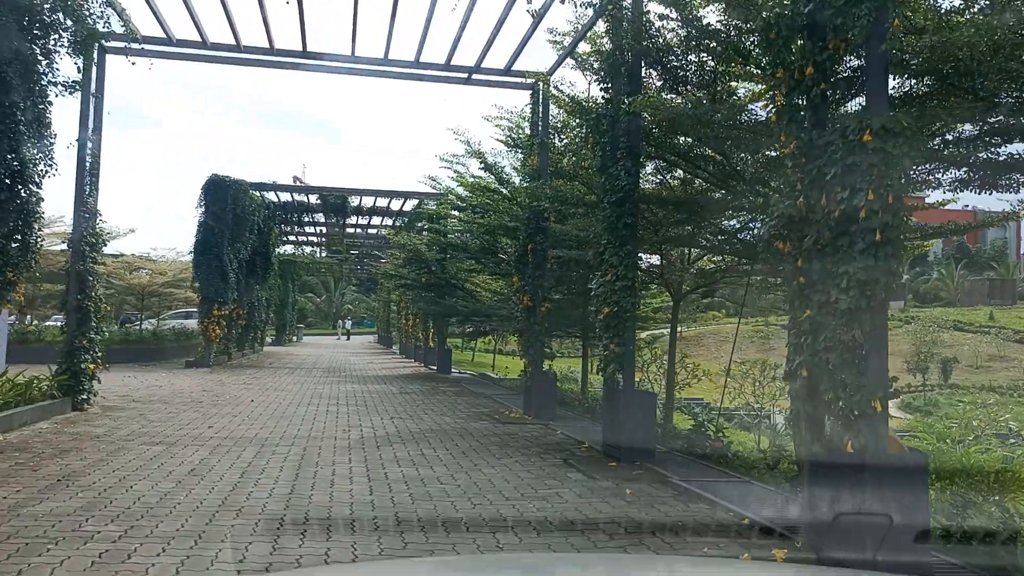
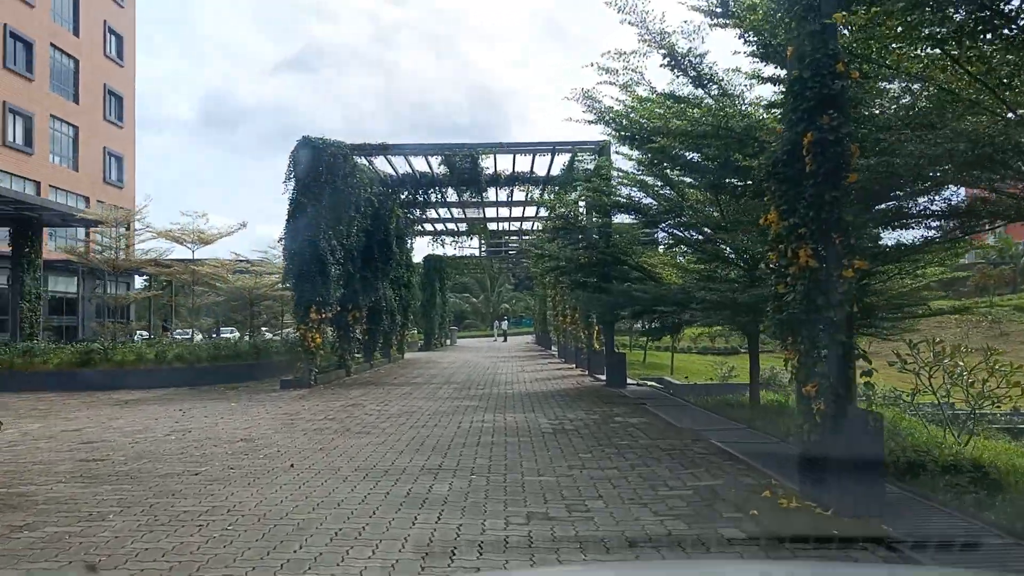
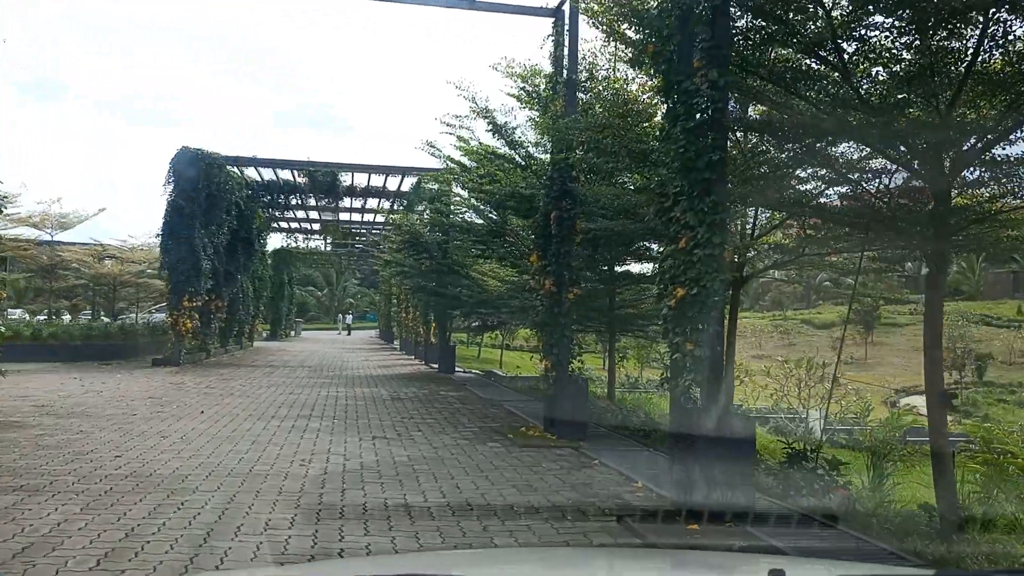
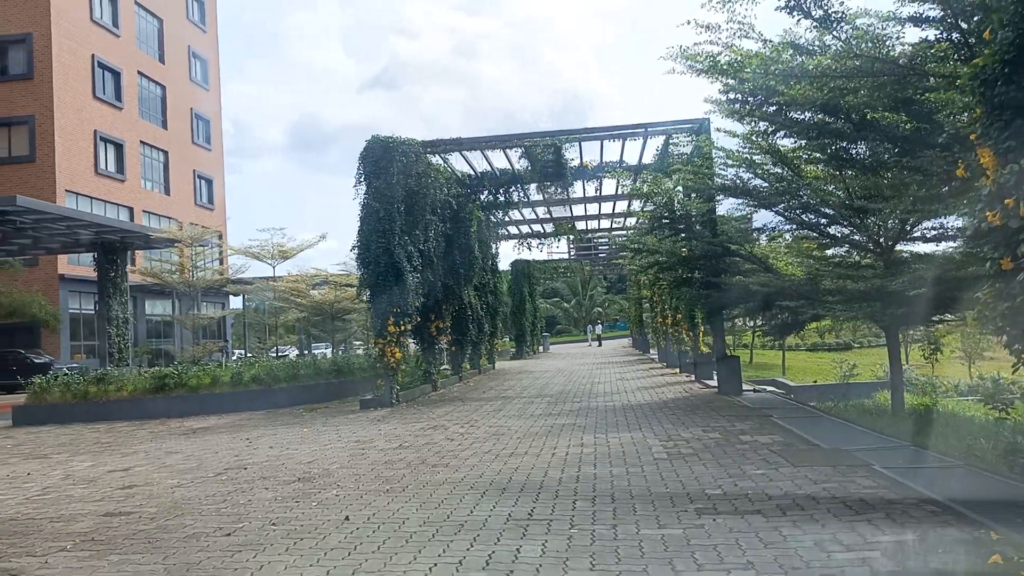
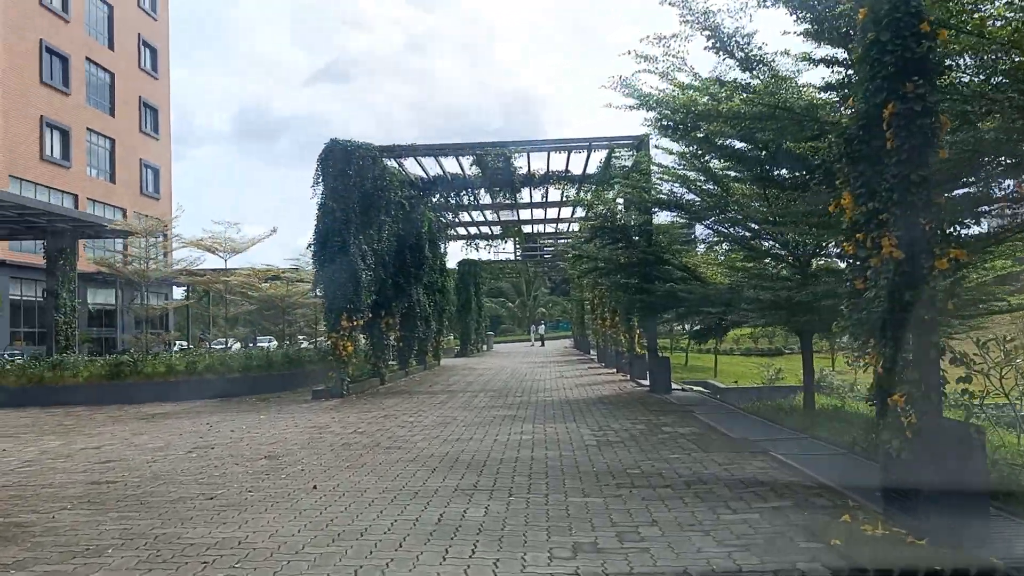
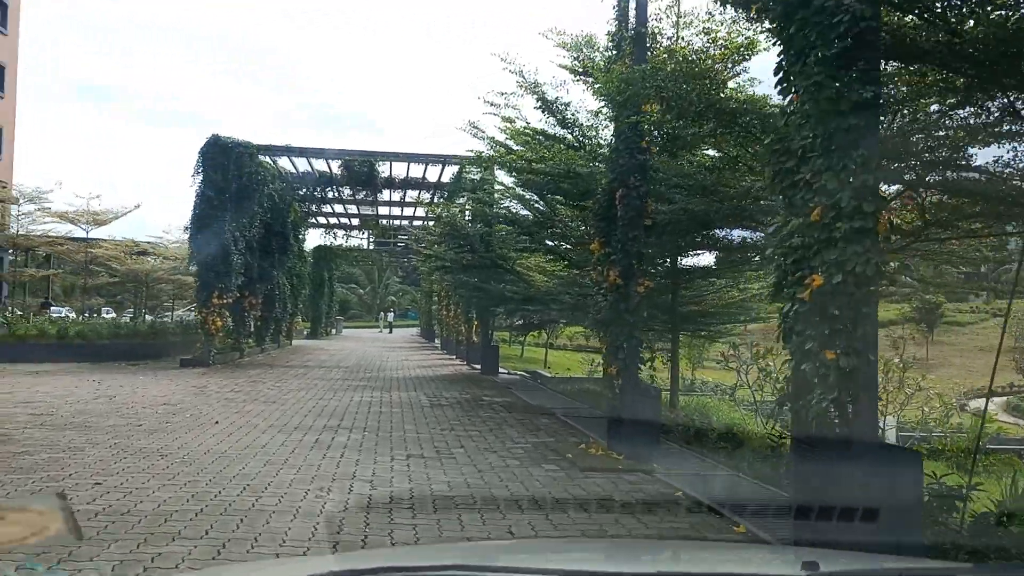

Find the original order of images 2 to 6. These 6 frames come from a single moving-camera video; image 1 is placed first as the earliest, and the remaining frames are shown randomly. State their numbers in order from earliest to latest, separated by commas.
3, 6, 2, 5, 4
